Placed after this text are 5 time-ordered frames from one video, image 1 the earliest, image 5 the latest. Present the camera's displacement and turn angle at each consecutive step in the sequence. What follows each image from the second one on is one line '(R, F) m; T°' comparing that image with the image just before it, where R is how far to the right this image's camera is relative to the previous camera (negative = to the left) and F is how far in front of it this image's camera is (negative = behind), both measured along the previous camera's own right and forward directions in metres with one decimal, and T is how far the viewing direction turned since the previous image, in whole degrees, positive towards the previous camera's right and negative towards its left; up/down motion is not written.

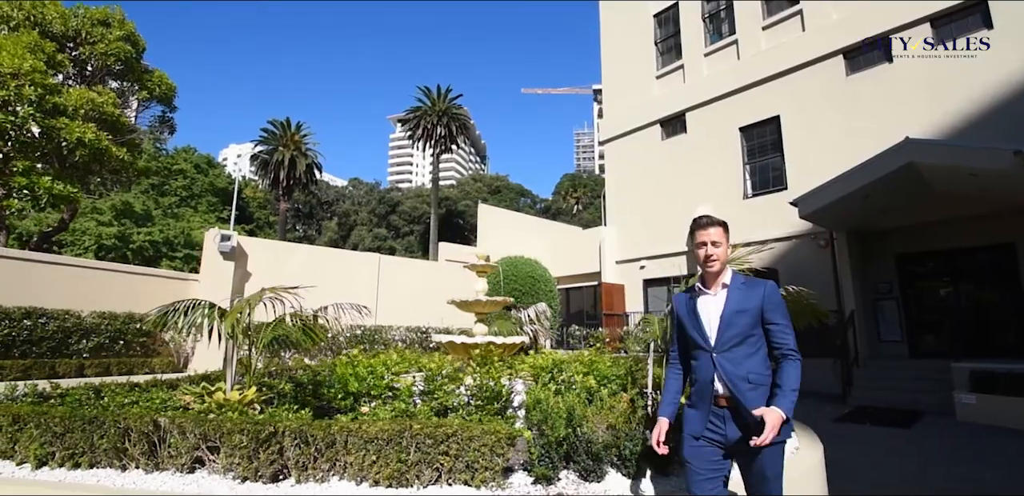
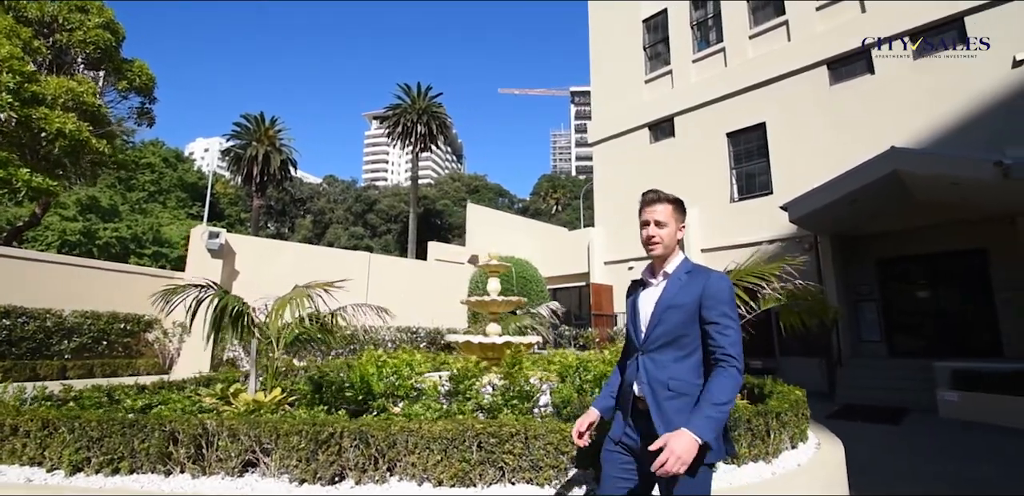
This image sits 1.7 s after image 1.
(-0.5, 0.0) m; +3°
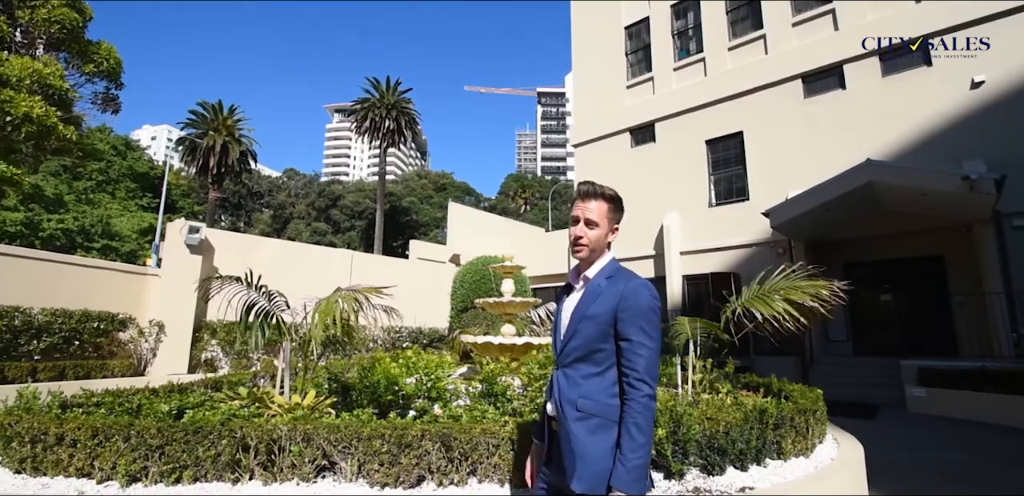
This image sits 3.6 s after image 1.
(-0.6, 0.0) m; +5°
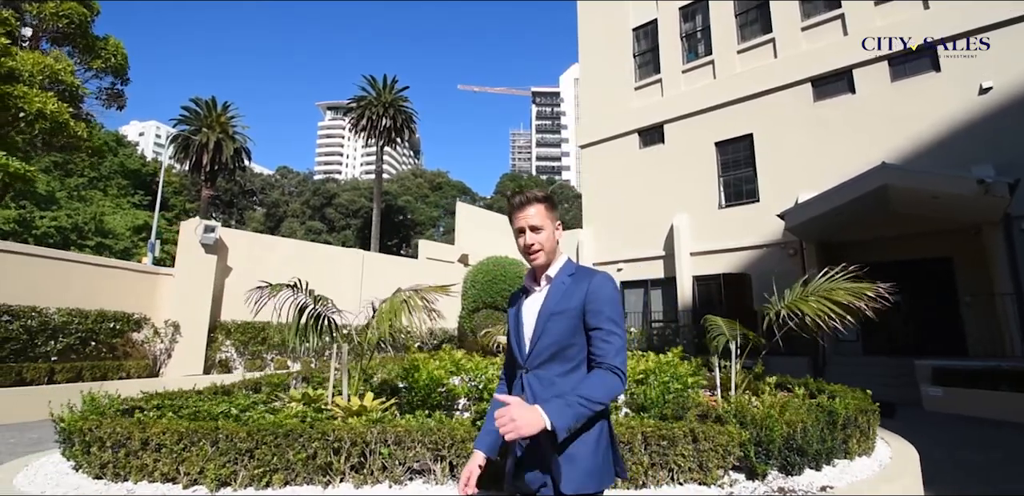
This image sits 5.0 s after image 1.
(-0.5, 0.0) m; +1°
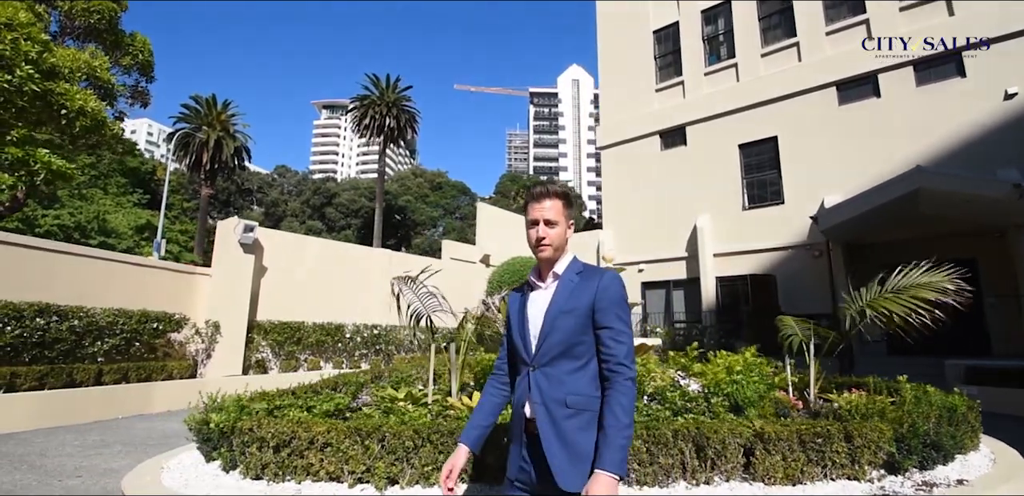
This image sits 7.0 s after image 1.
(-0.9, 0.0) m; +1°
